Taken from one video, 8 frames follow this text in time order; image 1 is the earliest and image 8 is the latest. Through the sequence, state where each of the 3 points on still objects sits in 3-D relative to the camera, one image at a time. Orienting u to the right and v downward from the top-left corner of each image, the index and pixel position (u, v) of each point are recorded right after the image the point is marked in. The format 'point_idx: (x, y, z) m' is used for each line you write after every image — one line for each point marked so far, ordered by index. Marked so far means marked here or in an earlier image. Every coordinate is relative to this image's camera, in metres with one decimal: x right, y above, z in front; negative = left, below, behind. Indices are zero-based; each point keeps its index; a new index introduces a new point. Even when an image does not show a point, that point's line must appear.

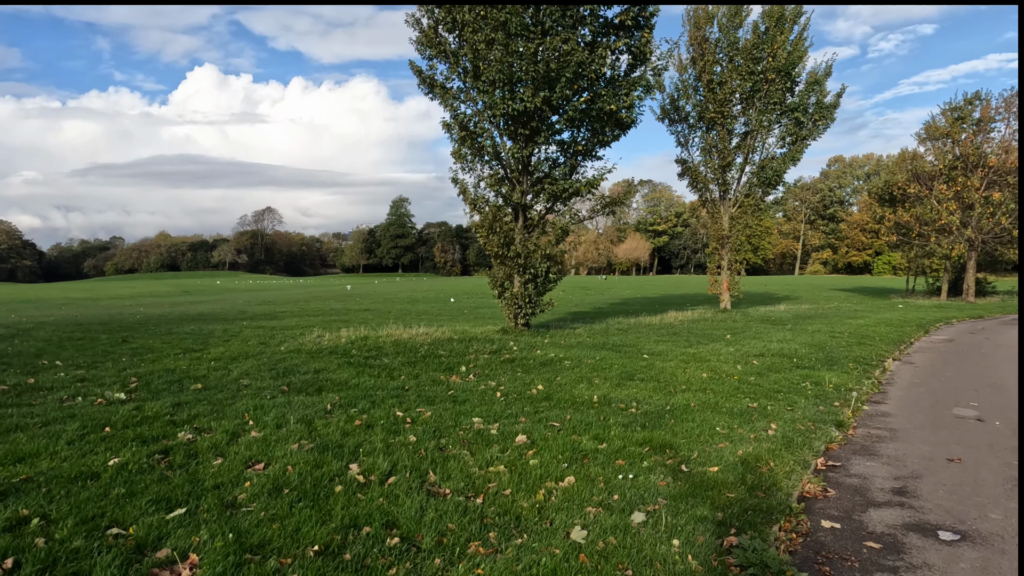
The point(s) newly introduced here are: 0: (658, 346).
0: (+2.8, -1.1, +13.0) m
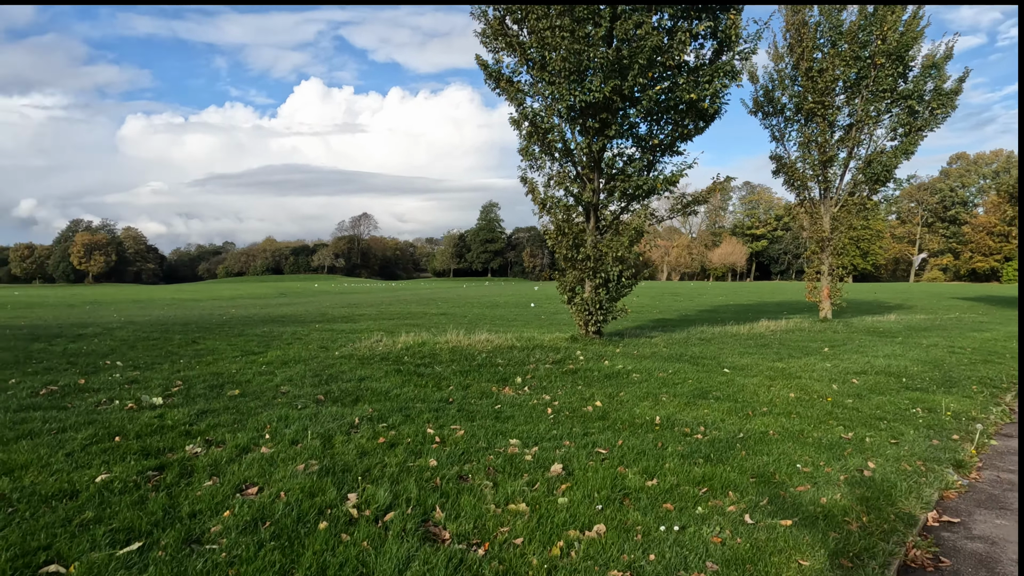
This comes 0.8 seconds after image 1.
0: (+4.0, -1.3, +11.7) m
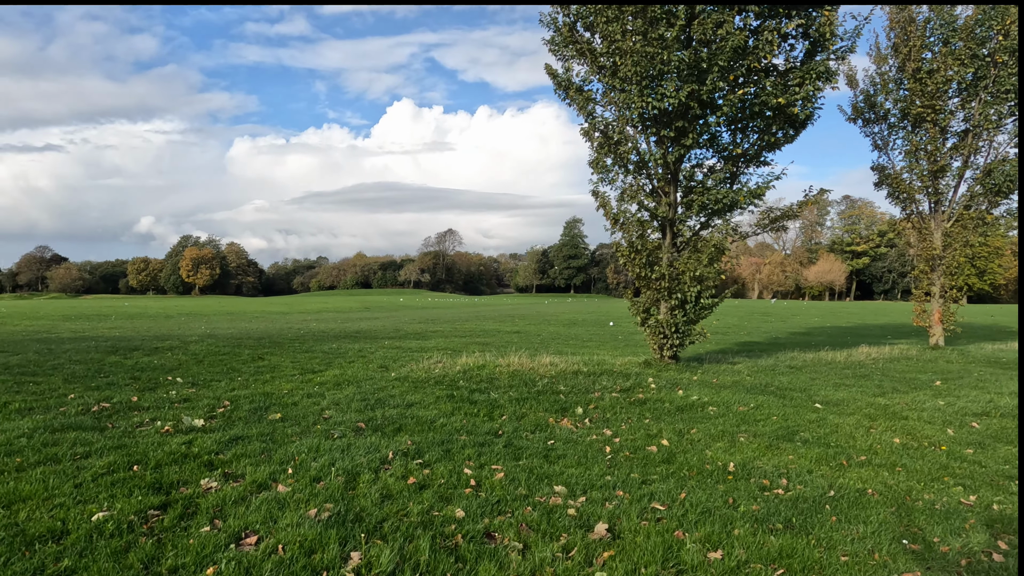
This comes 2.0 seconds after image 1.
0: (+5.1, -1.6, +10.4) m
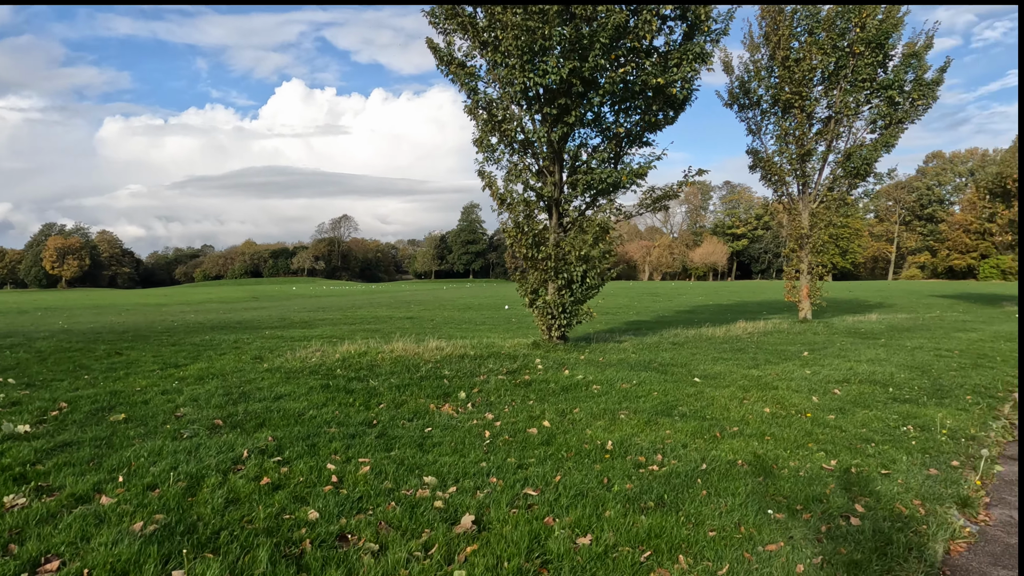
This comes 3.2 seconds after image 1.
0: (+3.3, -1.3, +10.8) m
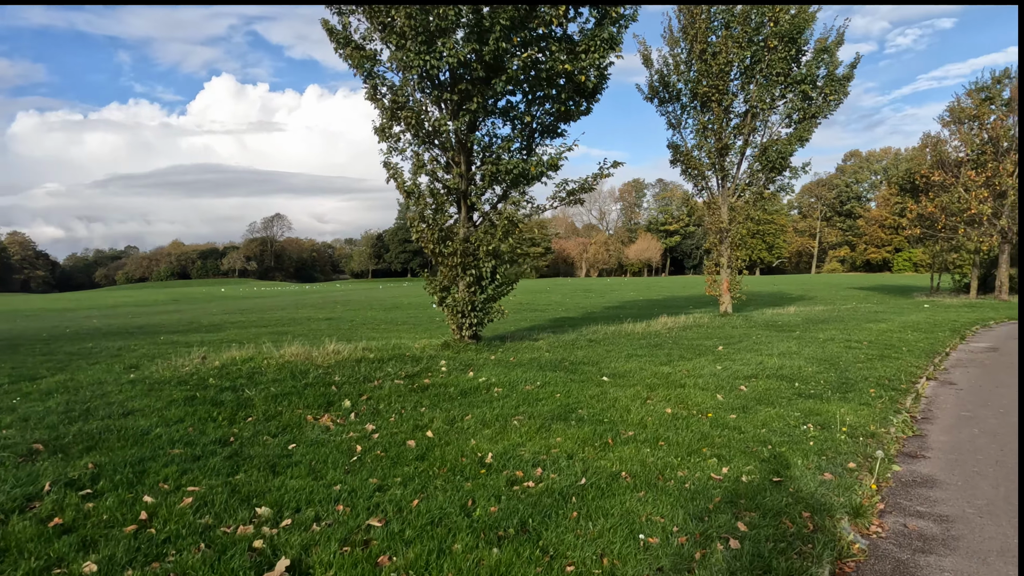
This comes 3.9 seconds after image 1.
0: (+1.8, -1.2, +10.4) m
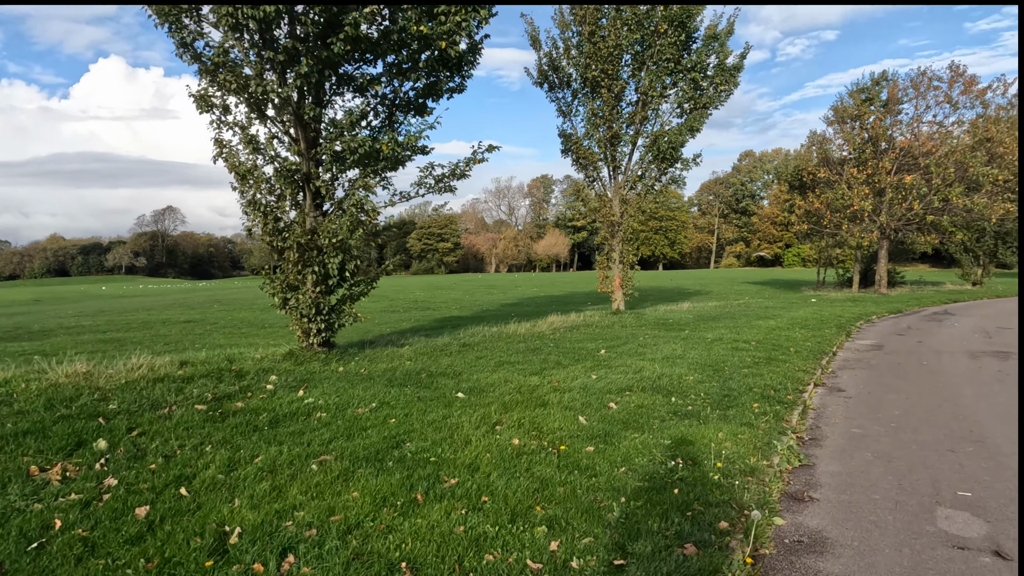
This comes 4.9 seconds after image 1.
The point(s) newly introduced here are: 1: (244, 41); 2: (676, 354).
0: (-0.3, -1.2, +9.0) m
1: (-3.5, +3.2, +8.8) m
2: (+2.5, -1.0, +10.2) m
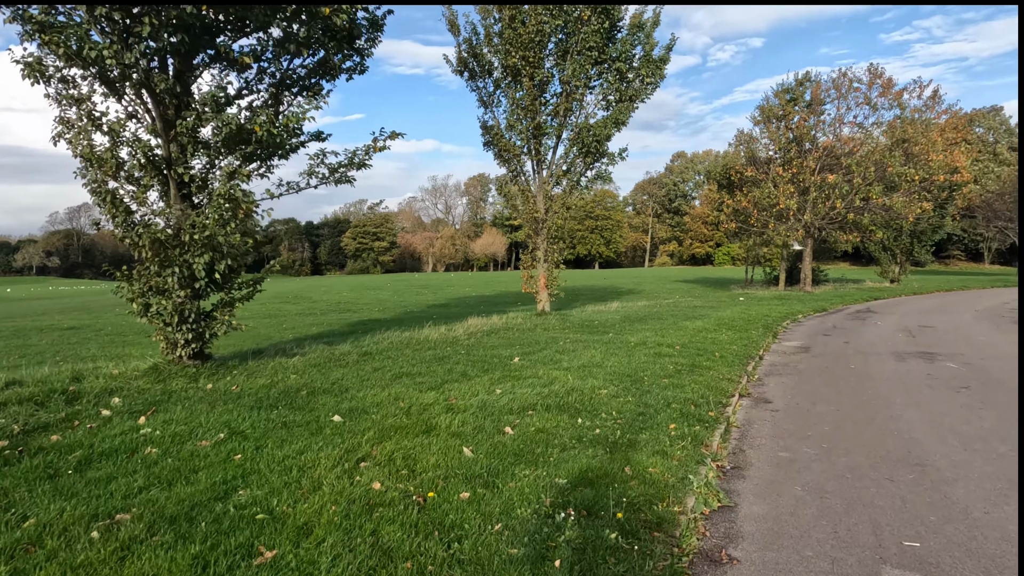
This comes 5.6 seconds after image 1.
0: (-1.5, -1.2, +7.9) m
1: (-4.7, +3.2, +7.4) m
2: (+1.2, -1.0, +9.4) m
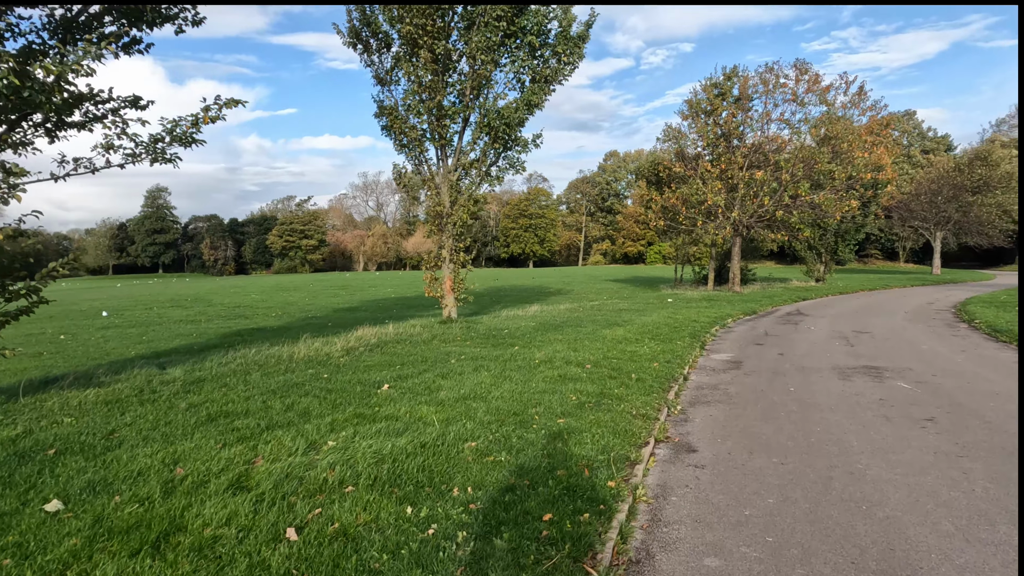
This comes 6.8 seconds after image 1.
0: (-2.9, -1.3, +5.7) m
1: (-6.0, +3.1, +4.9) m
2: (-0.4, -1.1, +7.4) m
